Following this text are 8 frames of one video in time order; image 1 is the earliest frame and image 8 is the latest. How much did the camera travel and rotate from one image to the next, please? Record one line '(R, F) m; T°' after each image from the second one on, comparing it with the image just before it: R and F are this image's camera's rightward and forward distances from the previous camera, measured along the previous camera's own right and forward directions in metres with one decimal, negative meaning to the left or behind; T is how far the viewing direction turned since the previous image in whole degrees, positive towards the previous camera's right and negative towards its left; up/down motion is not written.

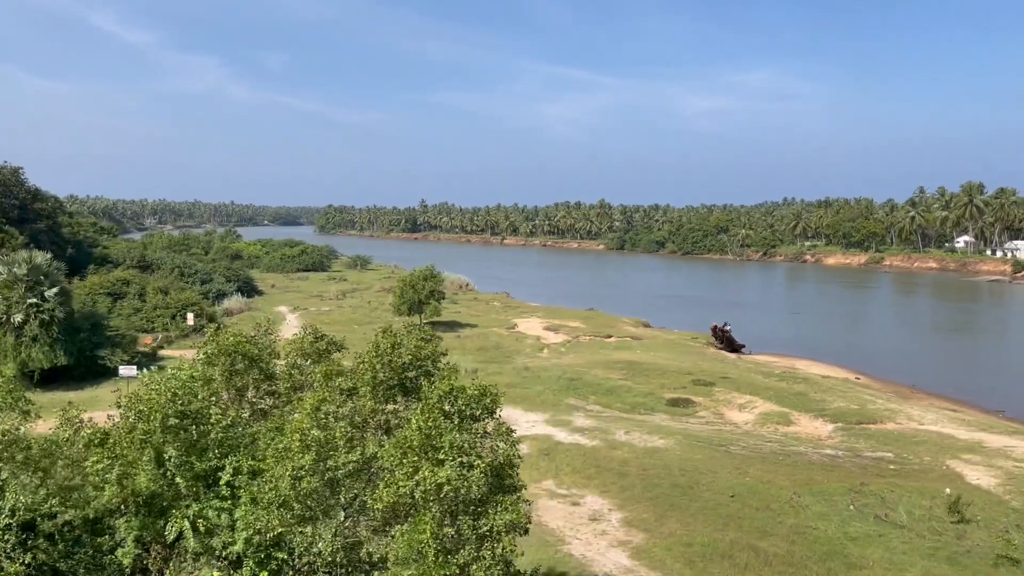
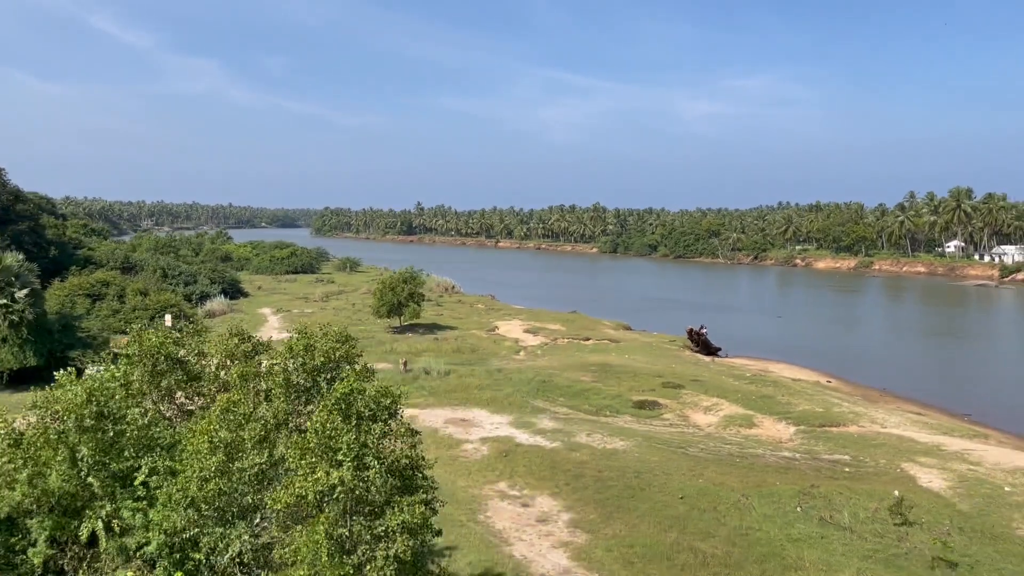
(+0.9, -0.1) m; 0°
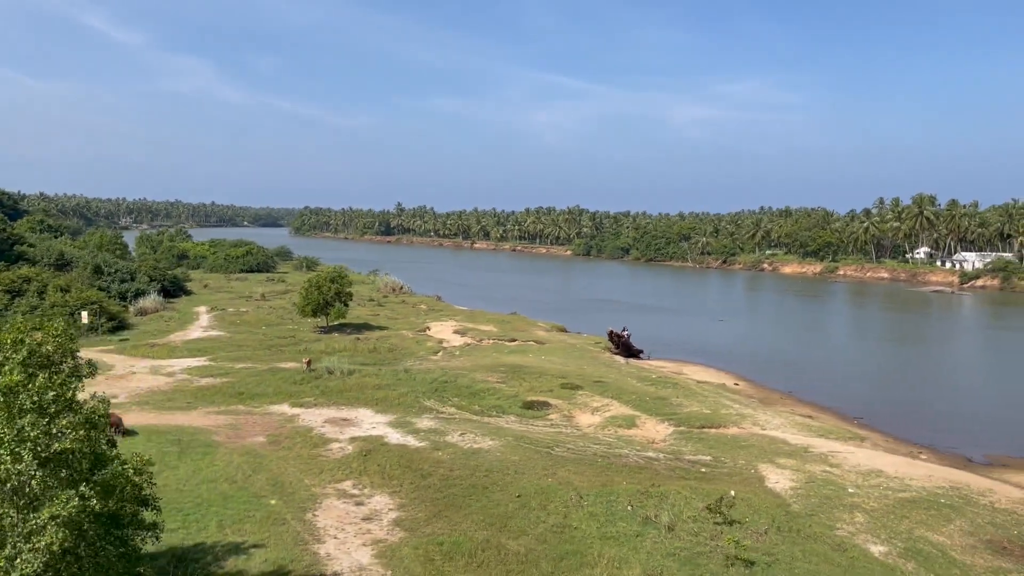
(+2.9, 0.0) m; +1°
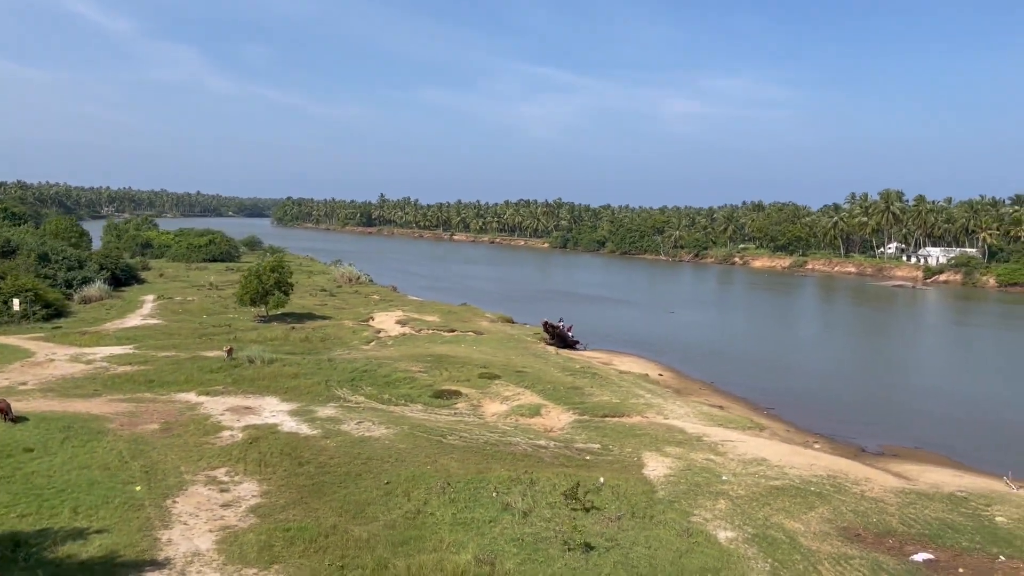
(+2.3, -0.1) m; +1°
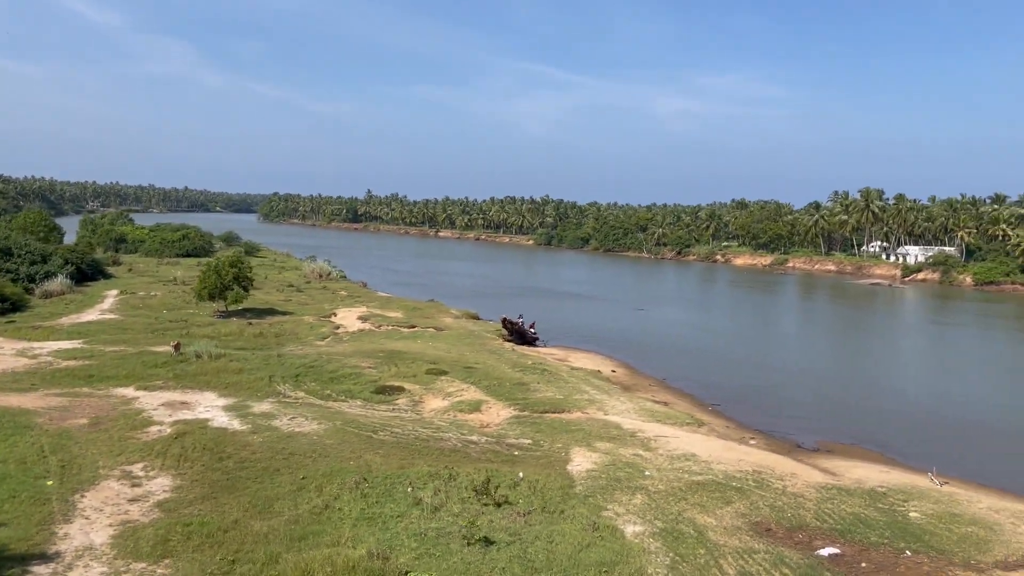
(+1.4, 0.0) m; +1°
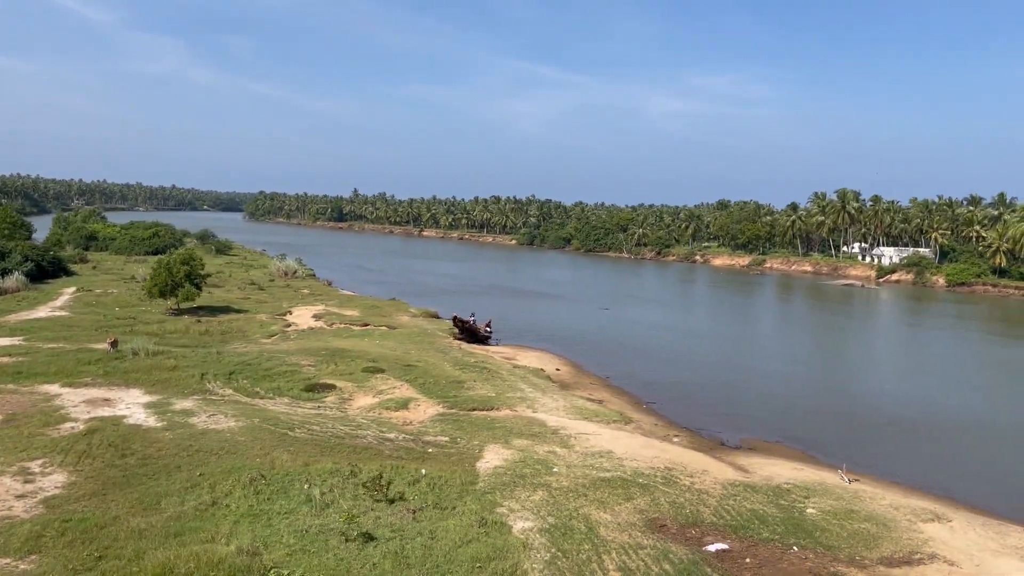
(+1.8, 0.0) m; +1°
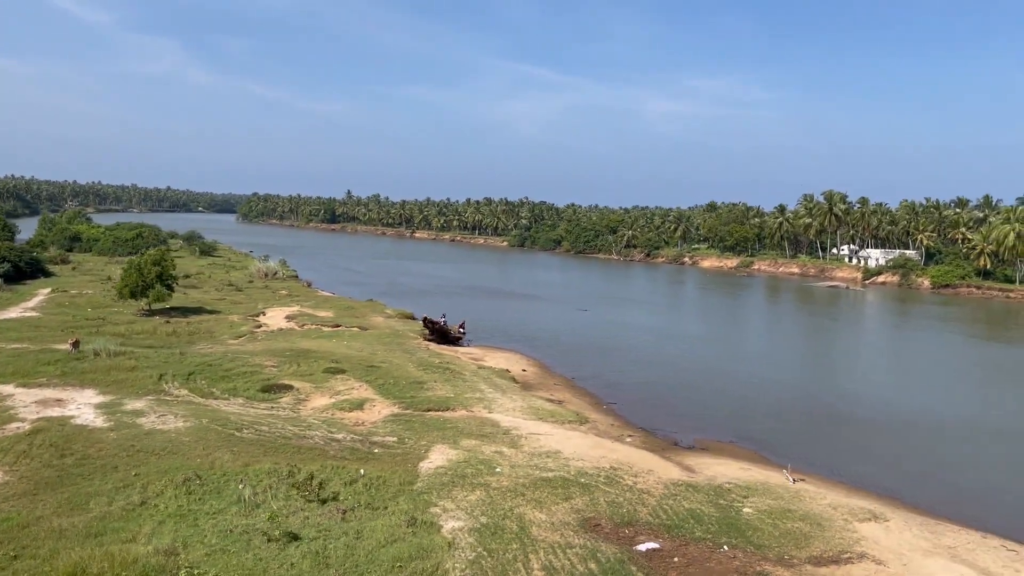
(+1.1, 0.0) m; 0°
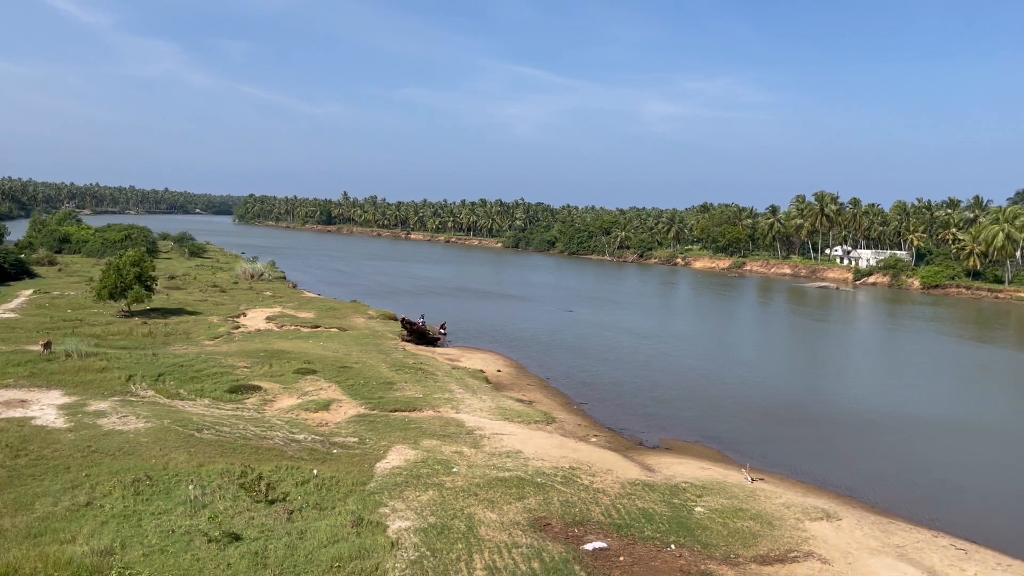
(+0.9, 0.0) m; 0°
